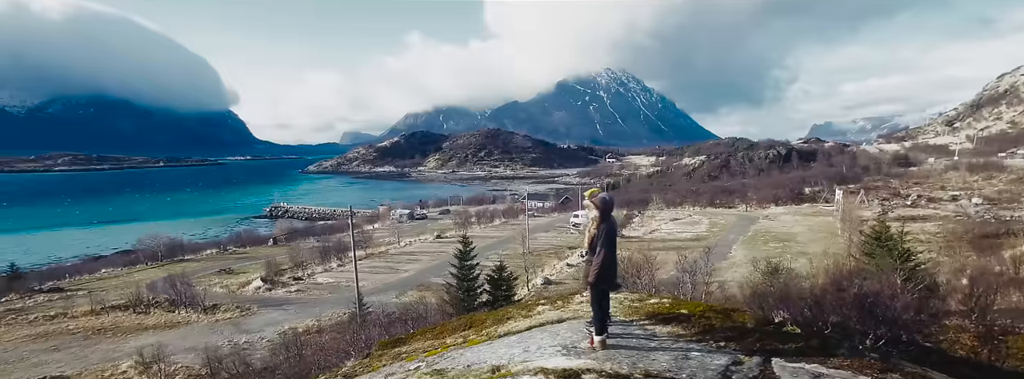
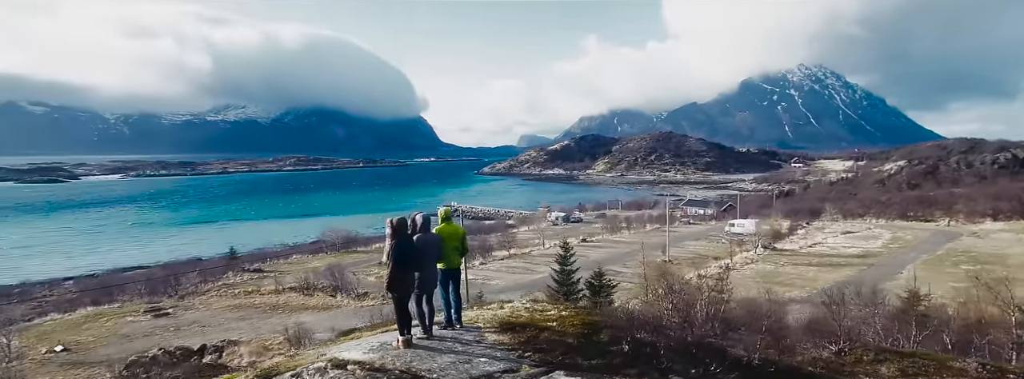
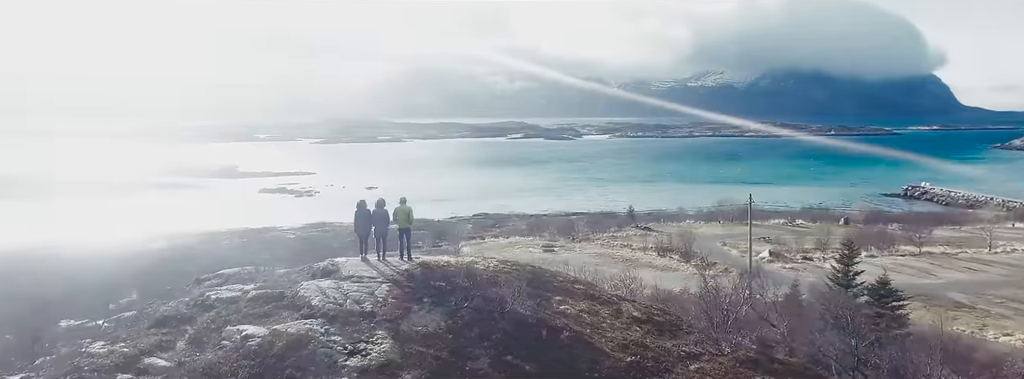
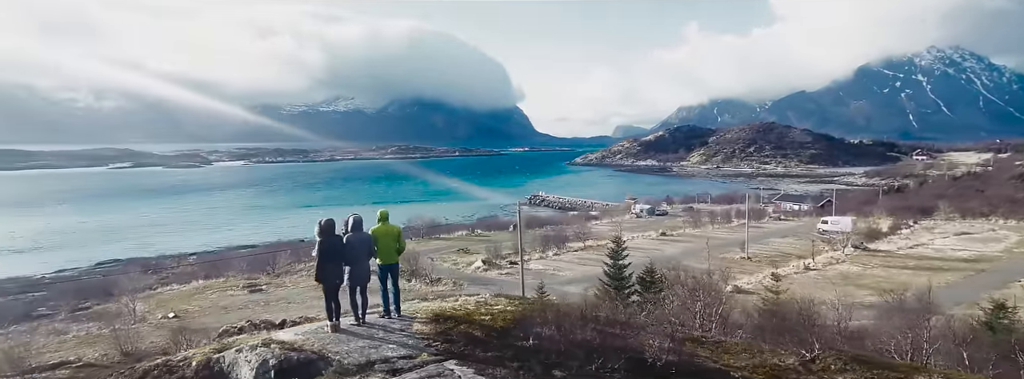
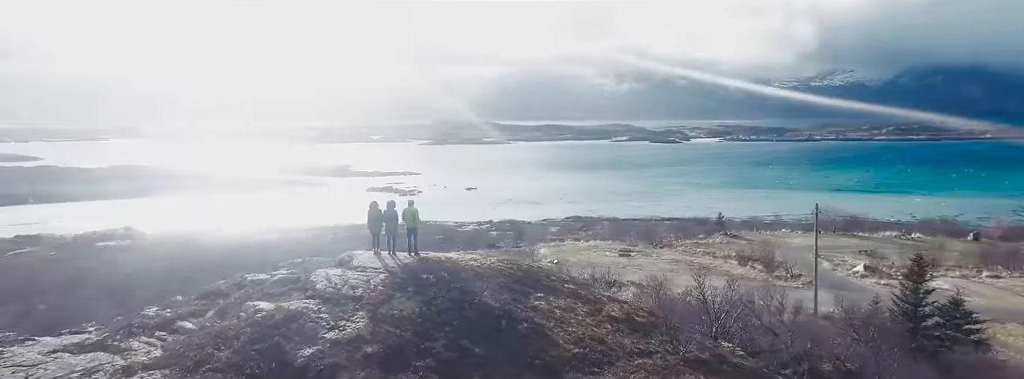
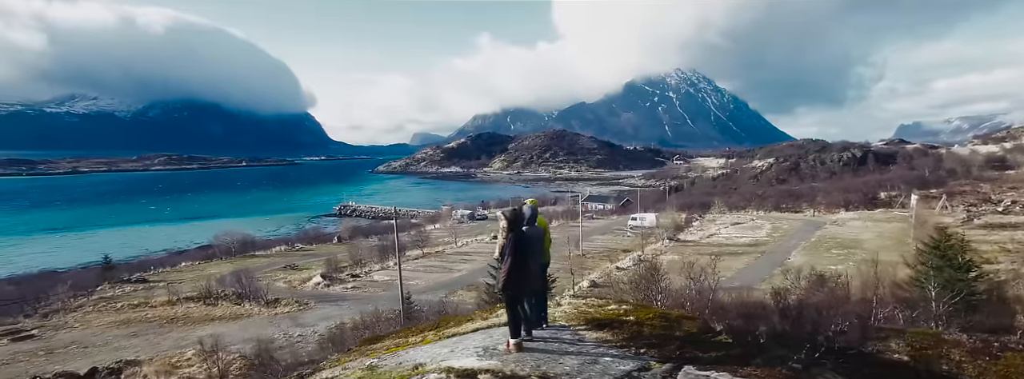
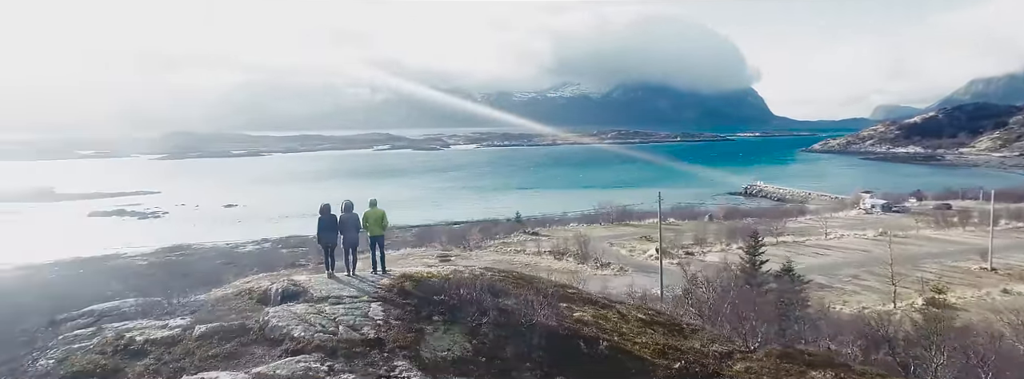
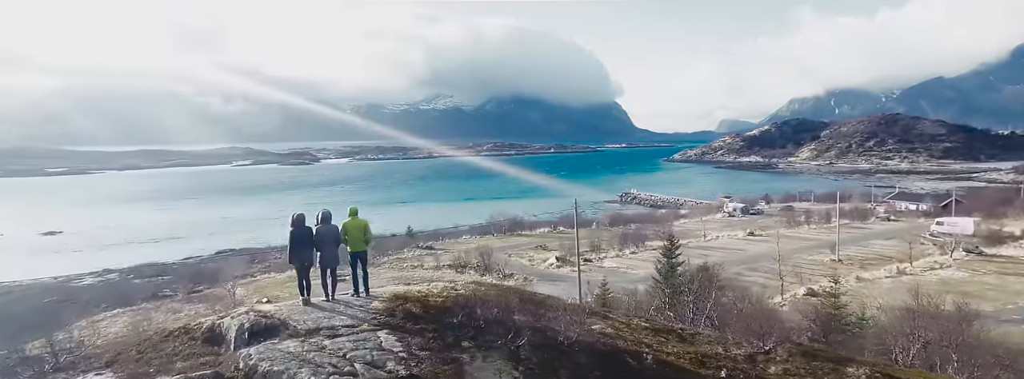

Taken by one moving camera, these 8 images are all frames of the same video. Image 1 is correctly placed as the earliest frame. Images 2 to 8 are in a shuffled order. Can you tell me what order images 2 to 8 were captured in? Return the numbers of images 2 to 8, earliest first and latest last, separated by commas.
6, 2, 4, 8, 7, 3, 5
